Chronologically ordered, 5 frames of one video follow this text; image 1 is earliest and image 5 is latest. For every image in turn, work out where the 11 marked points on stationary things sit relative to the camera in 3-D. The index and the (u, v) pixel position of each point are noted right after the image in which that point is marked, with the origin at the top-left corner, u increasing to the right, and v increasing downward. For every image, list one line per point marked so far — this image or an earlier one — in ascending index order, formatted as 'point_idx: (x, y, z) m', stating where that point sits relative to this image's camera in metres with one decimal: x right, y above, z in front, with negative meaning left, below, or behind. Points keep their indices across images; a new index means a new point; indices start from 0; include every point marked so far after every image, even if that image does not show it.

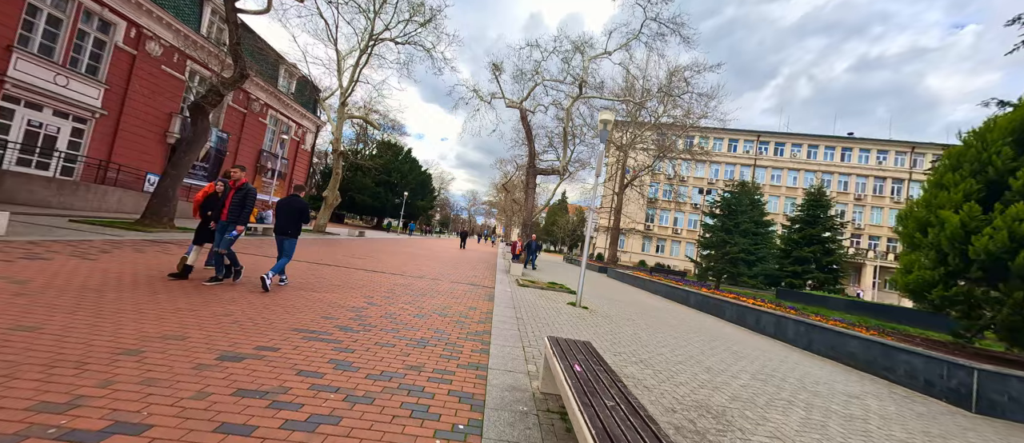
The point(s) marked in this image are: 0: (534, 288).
0: (+0.7, -2.2, +11.0) m
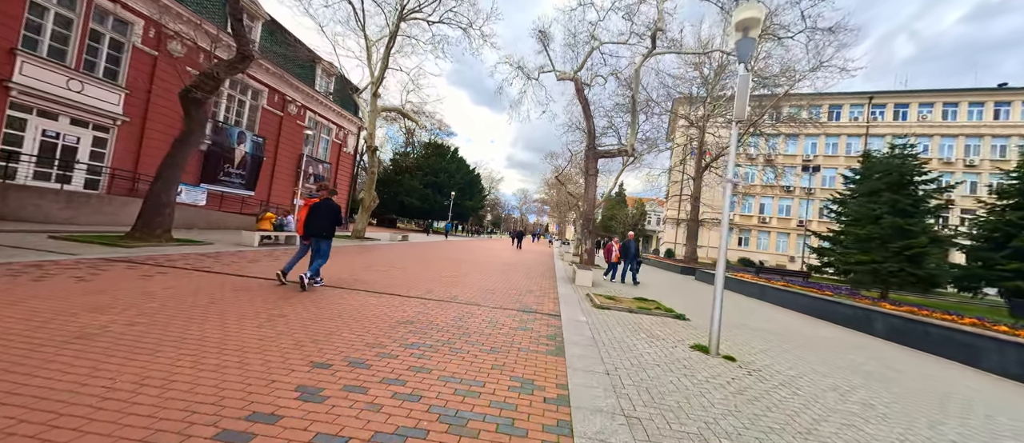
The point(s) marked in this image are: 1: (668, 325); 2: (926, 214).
0: (+2.3, -1.9, +7.3) m
1: (+2.9, -2.0, +6.4) m
2: (+13.5, +0.3, +11.0) m
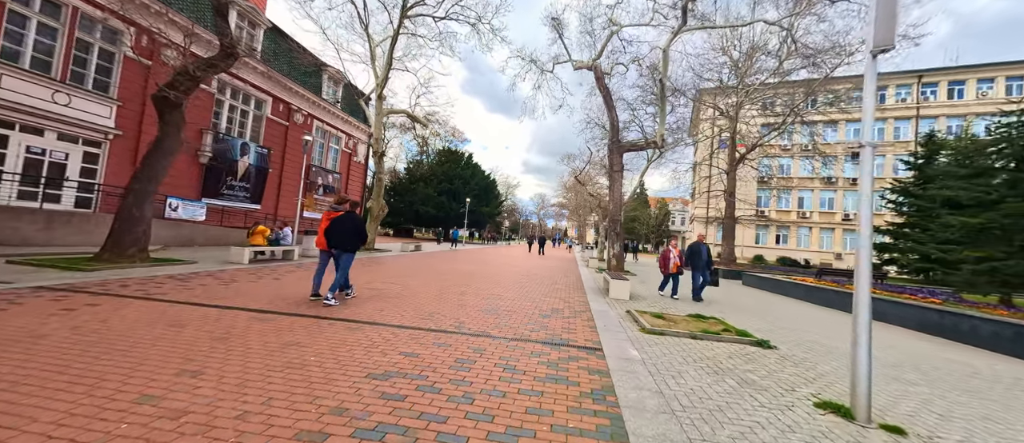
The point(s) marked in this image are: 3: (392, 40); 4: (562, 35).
0: (+2.7, -1.9, +5.5) m
1: (+3.3, -1.9, +4.6) m
2: (+14.0, +0.7, +8.7) m
3: (-6.8, +10.3, +19.1) m
4: (+2.7, +10.0, +18.1) m
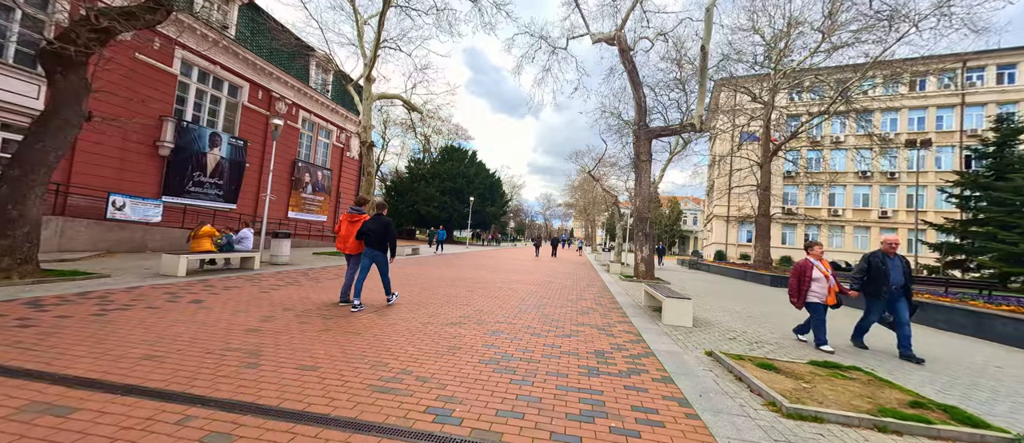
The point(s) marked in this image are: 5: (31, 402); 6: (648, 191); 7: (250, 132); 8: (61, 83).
0: (+3.0, -1.8, +2.9) m
1: (+3.5, -1.8, +2.0) m
2: (+14.3, +0.8, +6.0) m
3: (-6.4, +10.3, +16.7) m
4: (+3.0, +10.0, +15.6) m
5: (-3.6, -1.4, +2.5) m
6: (+5.8, +1.3, +14.4) m
7: (-14.1, +4.8, +18.2) m
8: (-9.1, +2.8, +6.8) m
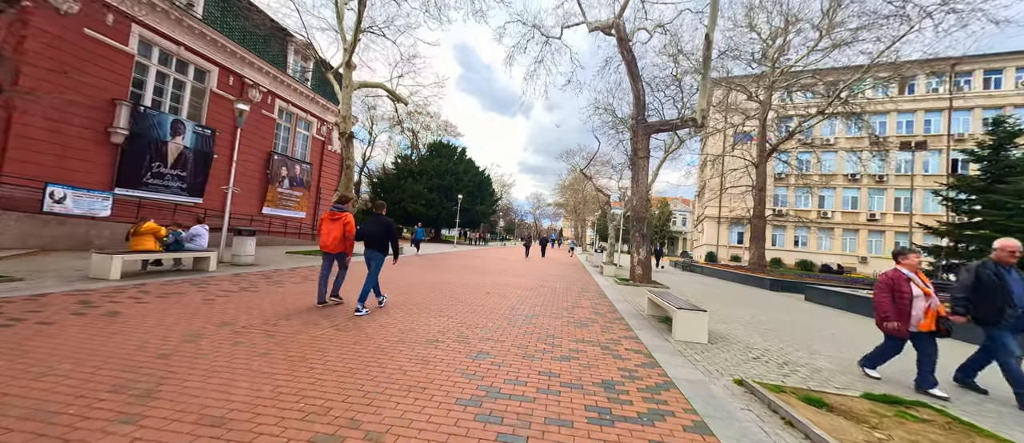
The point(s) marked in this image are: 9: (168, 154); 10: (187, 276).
0: (+2.9, -1.8, +2.1) m
1: (+3.4, -1.8, +1.2) m
2: (+14.1, +0.7, +5.5) m
3: (-6.8, +10.4, +15.6) m
4: (+2.7, +10.1, +14.7) m
5: (-3.7, -1.3, +1.5) m
6: (+5.4, +1.3, +13.6) m
7: (-14.6, +5.0, +16.8) m
8: (-9.2, +3.0, +5.6) m
9: (-14.8, +2.9, +14.5) m
10: (-7.6, -1.3, +7.8) m
